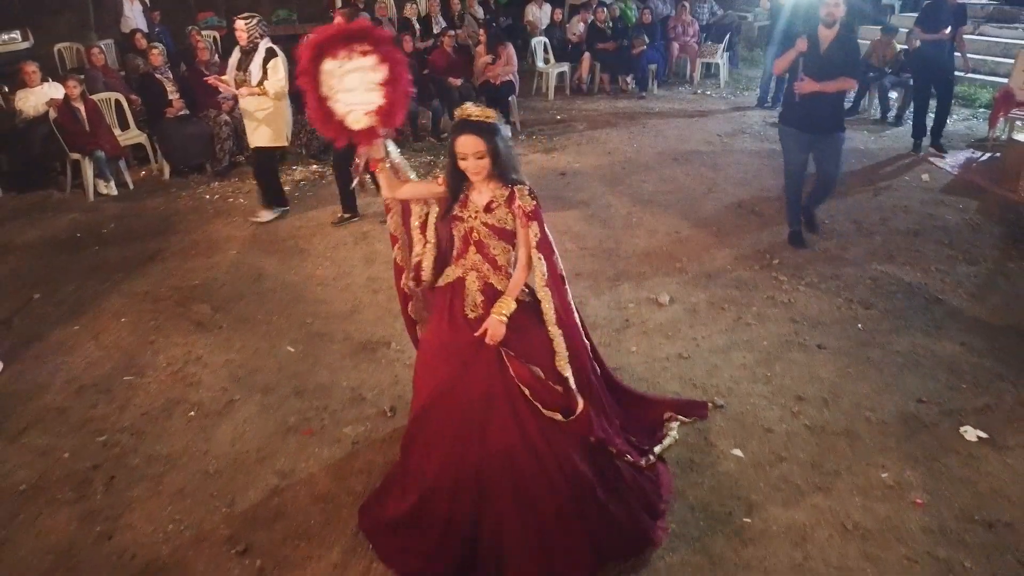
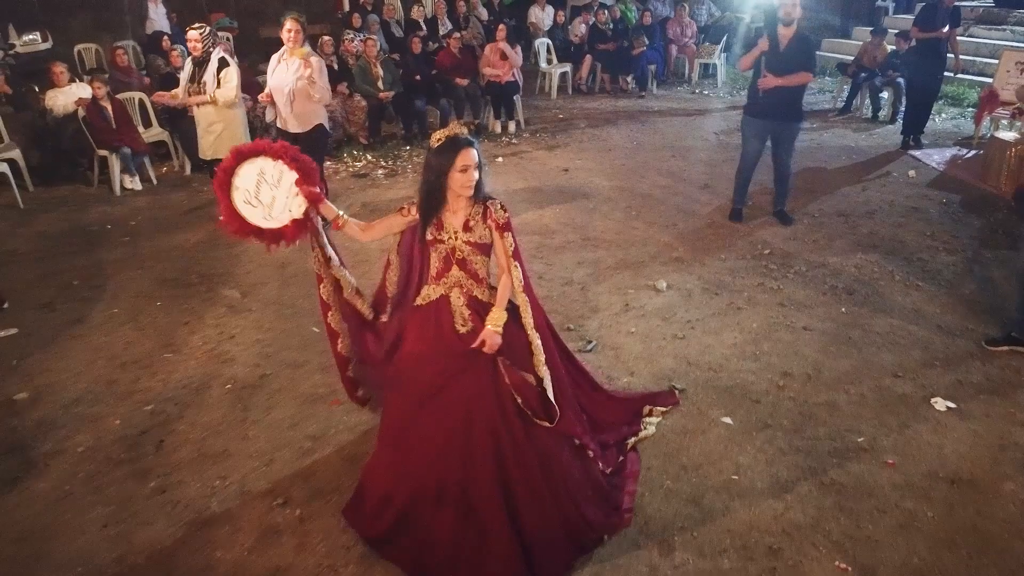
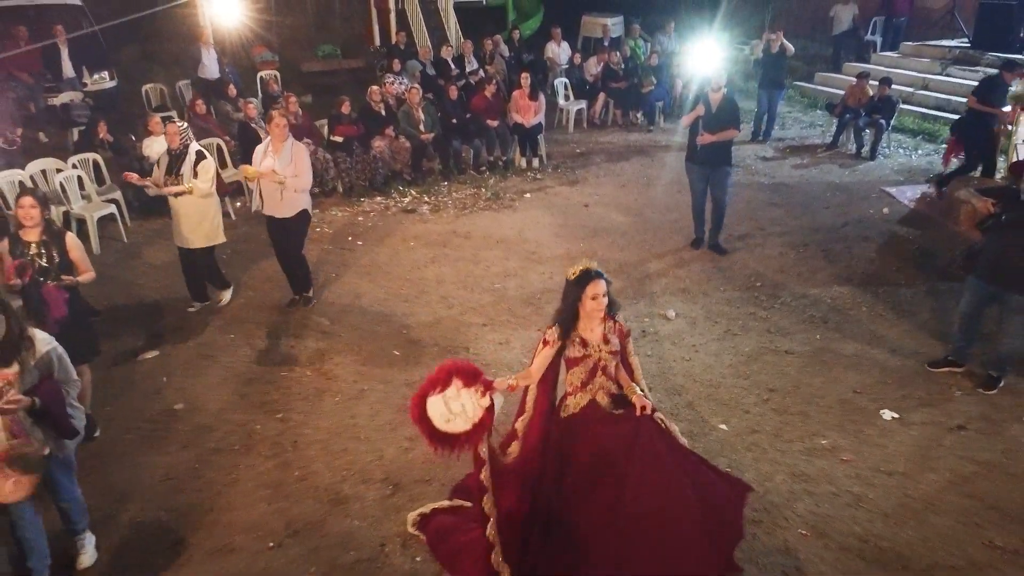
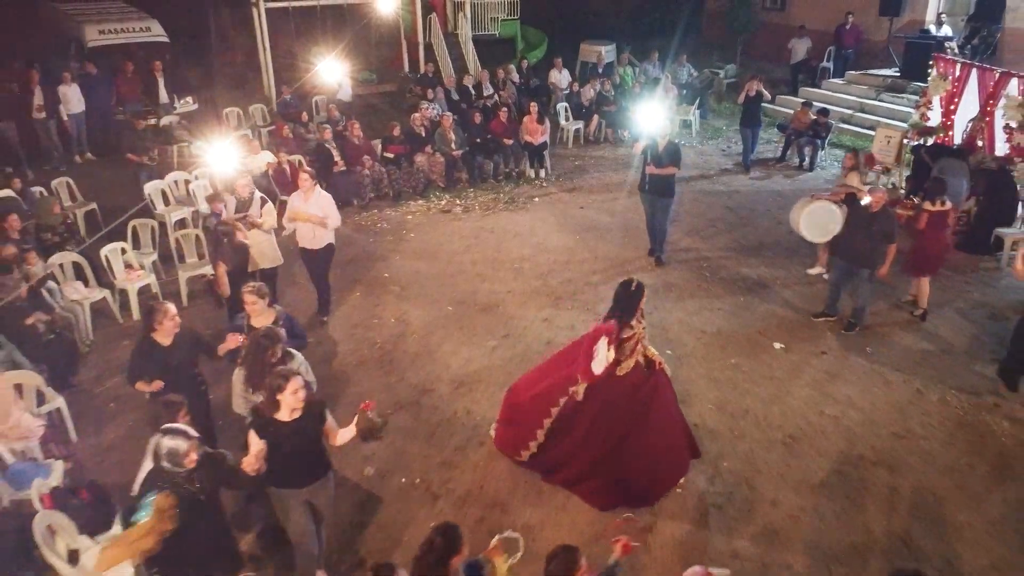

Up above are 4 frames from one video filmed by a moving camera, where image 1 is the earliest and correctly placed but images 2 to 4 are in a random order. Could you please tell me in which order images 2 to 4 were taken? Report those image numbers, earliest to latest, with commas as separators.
2, 3, 4
